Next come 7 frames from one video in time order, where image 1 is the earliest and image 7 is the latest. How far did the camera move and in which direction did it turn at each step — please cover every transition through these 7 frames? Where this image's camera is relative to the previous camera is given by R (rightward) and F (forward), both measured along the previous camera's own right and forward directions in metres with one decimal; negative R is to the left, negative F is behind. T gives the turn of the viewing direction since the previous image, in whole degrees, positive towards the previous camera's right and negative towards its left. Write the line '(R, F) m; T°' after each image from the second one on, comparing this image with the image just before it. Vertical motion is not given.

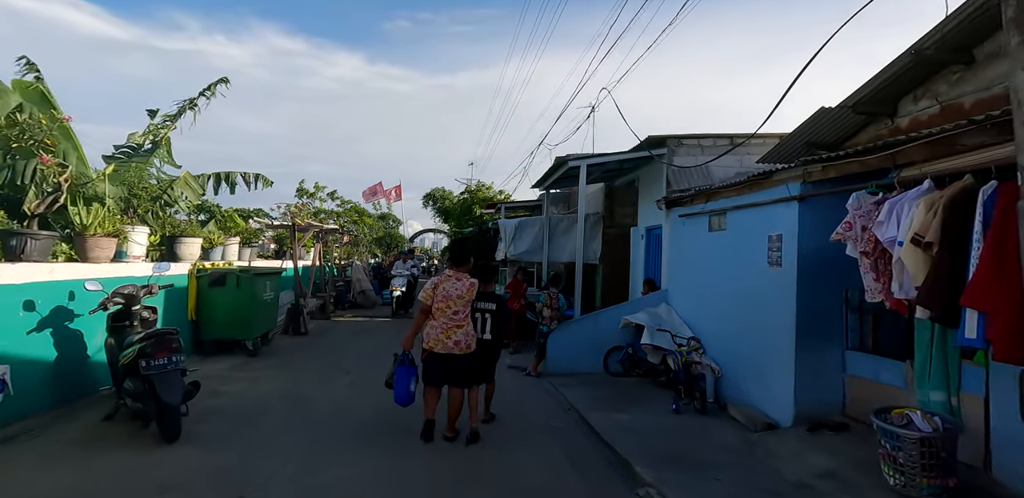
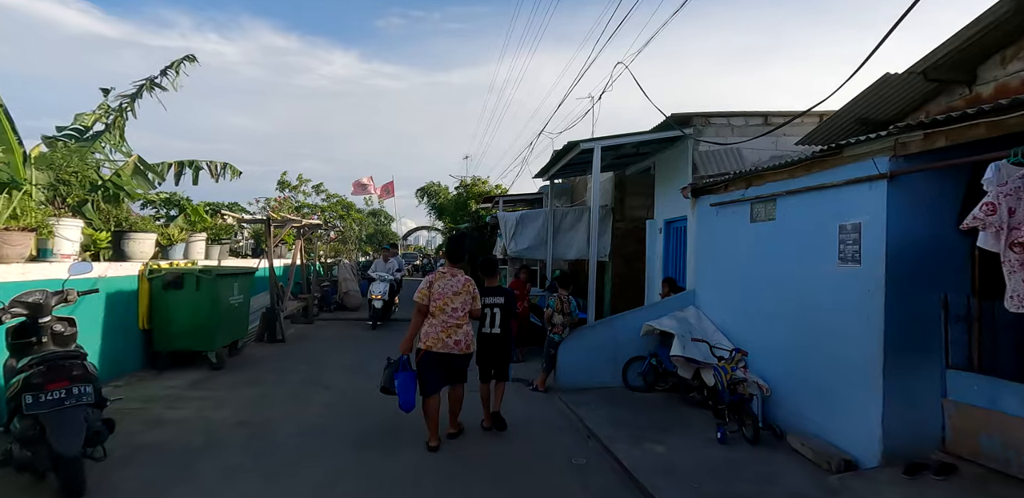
(-0.1, +1.0) m; +1°
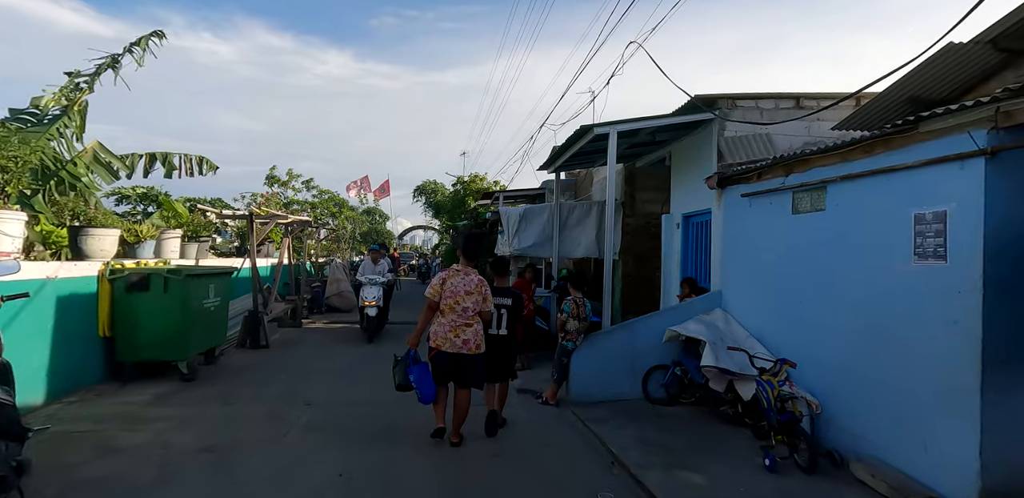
(-0.1, +0.7) m; 0°
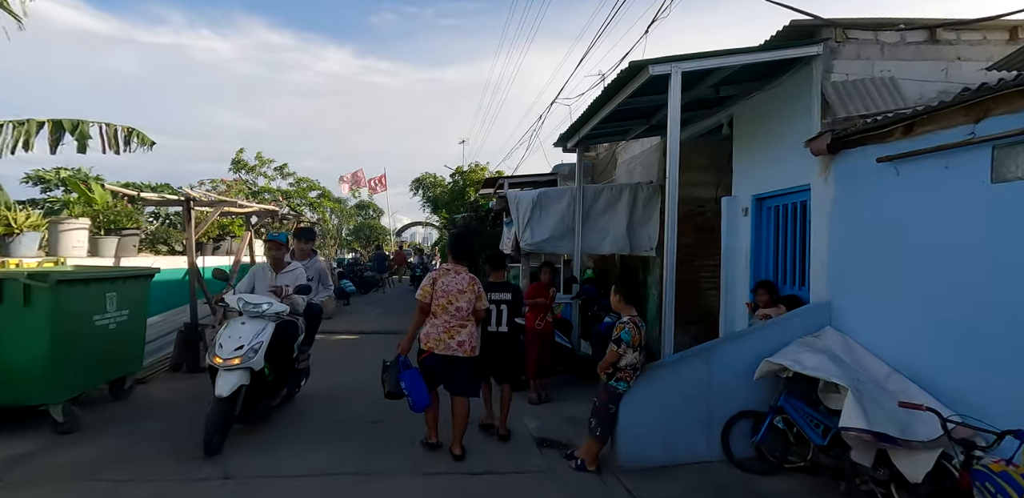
(-0.1, +1.9) m; 0°
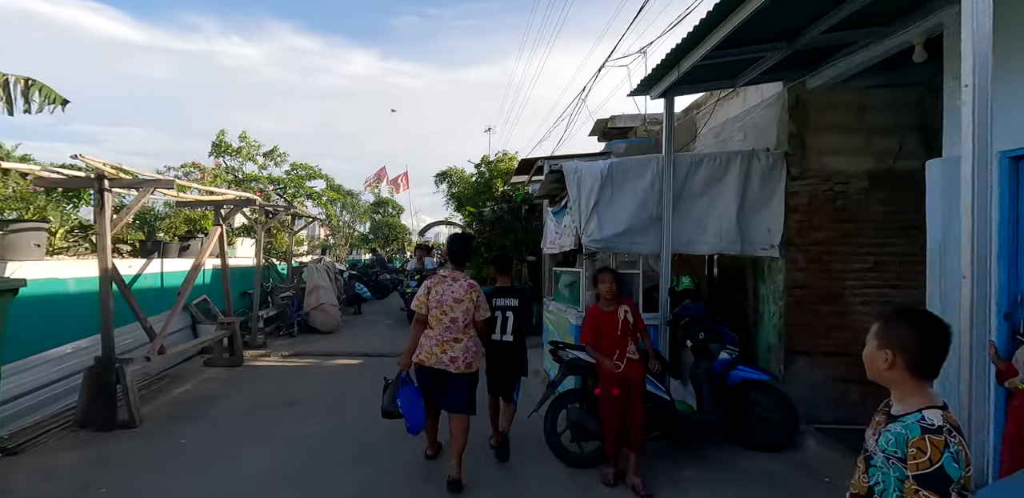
(-0.3, +2.2) m; -2°
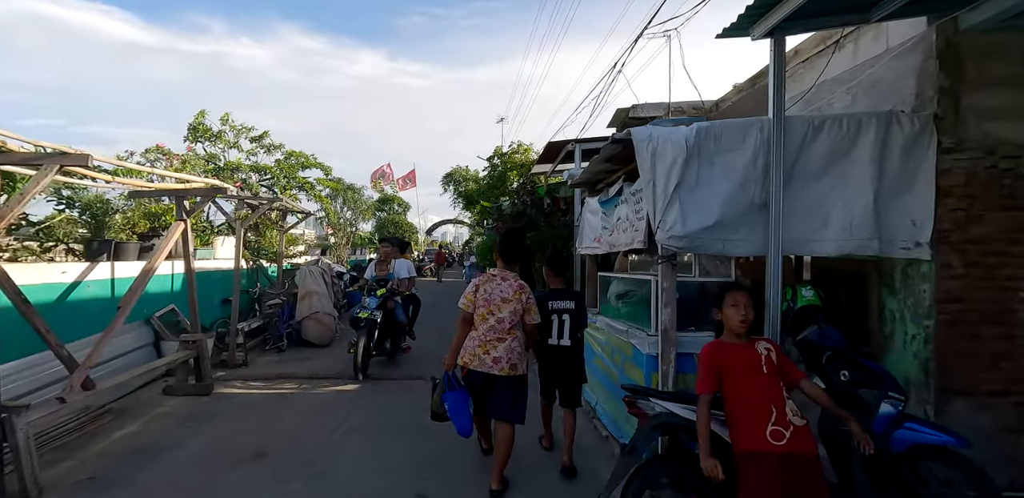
(-0.3, +1.4) m; -1°
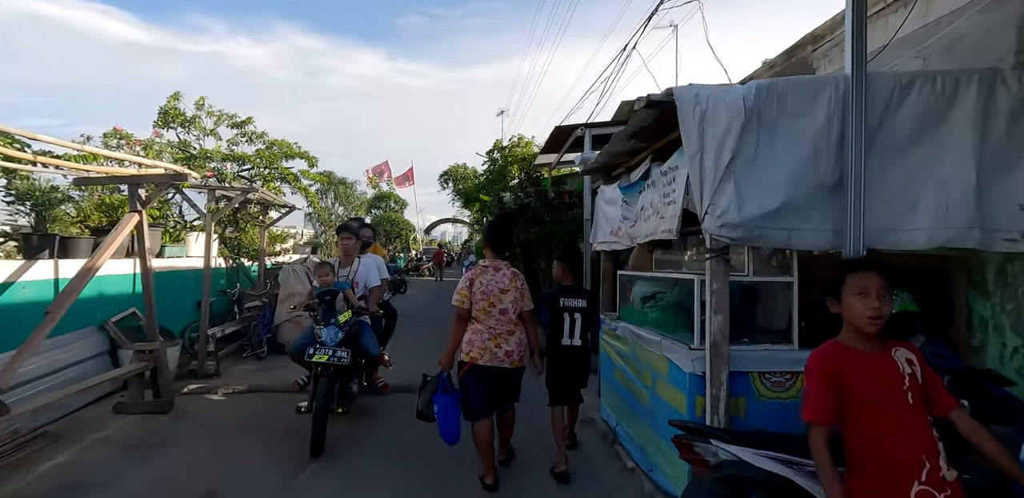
(0.0, +0.7) m; 0°
